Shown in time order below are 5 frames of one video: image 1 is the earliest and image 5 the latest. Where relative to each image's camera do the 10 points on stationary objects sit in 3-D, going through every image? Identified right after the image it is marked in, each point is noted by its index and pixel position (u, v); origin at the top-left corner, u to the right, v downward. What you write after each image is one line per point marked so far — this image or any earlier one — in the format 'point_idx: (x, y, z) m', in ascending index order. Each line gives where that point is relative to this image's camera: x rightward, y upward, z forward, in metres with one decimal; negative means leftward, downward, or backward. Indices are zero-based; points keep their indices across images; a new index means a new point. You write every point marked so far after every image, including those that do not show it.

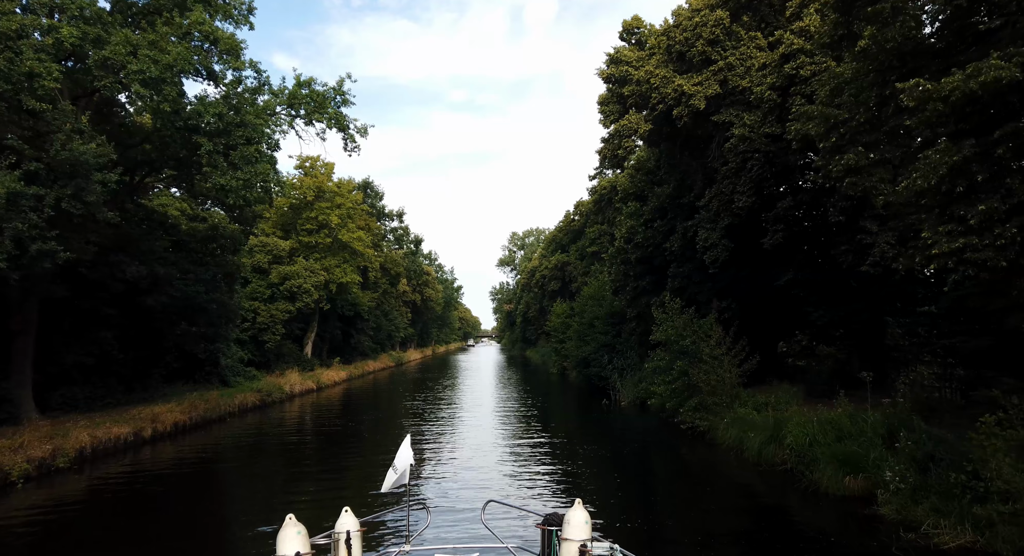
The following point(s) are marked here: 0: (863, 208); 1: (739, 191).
0: (+8.6, +1.7, +16.3) m
1: (+6.0, +2.3, +17.8) m
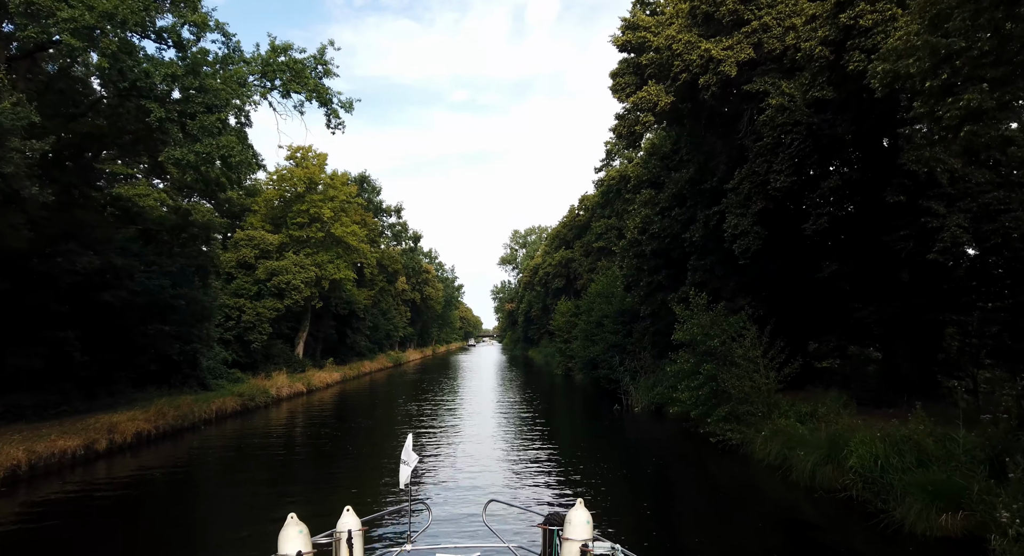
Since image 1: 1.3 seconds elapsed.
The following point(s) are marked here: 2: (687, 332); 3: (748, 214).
0: (+8.7, +1.9, +13.9) m
1: (+6.1, +2.6, +15.4) m
2: (+4.7, -1.4, +17.8) m
3: (+6.0, +1.6, +17.0) m
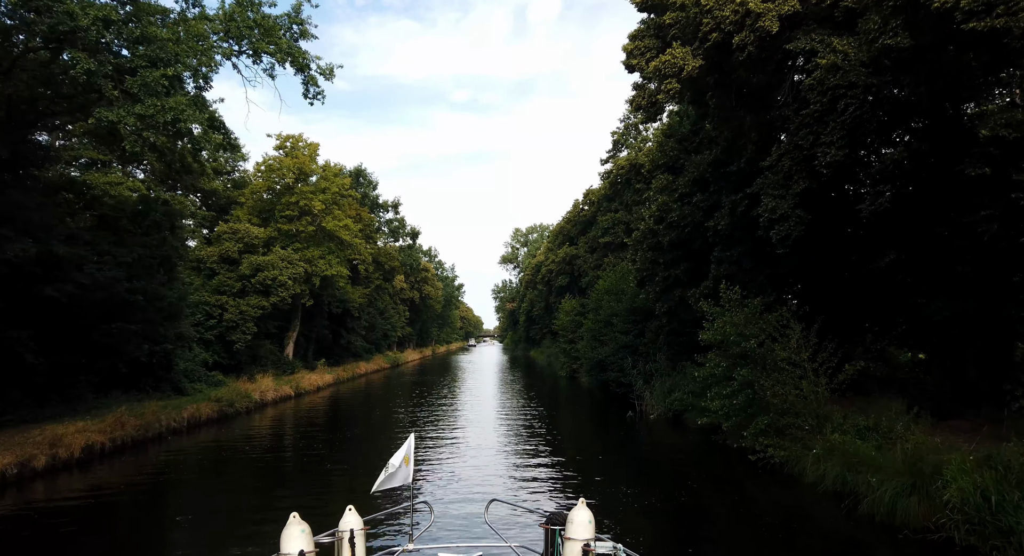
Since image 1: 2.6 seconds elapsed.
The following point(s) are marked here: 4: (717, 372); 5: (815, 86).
0: (+8.8, +2.1, +11.6) m
1: (+6.2, +2.8, +13.1) m
2: (+4.8, -1.2, +15.5) m
3: (+6.1, +1.8, +14.7) m
4: (+4.9, -2.3, +15.8) m
5: (+6.2, +3.9, +13.5) m
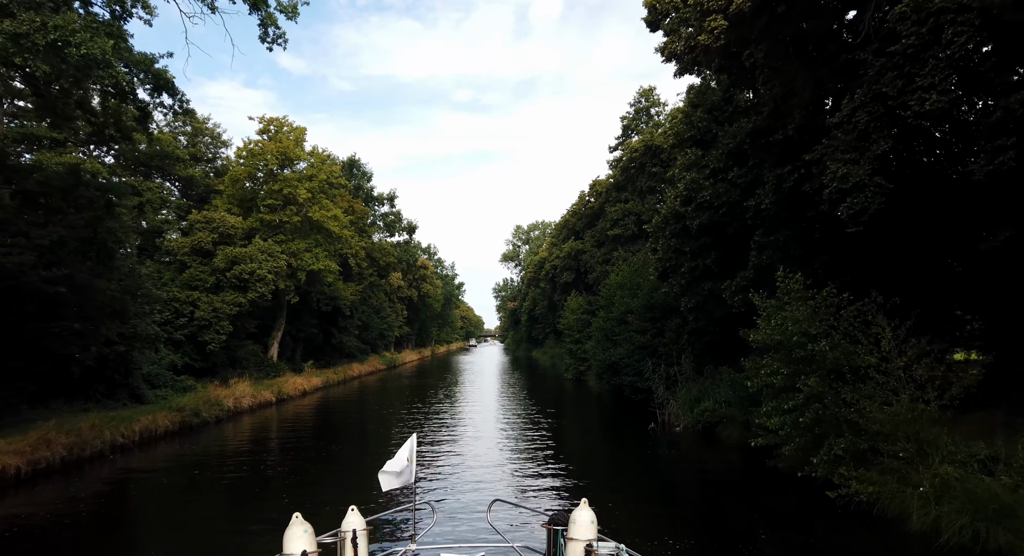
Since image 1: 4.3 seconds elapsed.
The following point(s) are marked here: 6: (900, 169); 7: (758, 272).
0: (+8.9, +2.4, +8.4) m
1: (+6.3, +3.0, +9.9) m
2: (+4.9, -1.0, +12.3) m
3: (+6.2, +2.1, +11.5) m
4: (+5.0, -2.0, +12.7) m
5: (+6.3, +4.2, +10.3) m
6: (+6.9, +1.9, +11.8) m
7: (+6.0, +0.1, +16.2) m
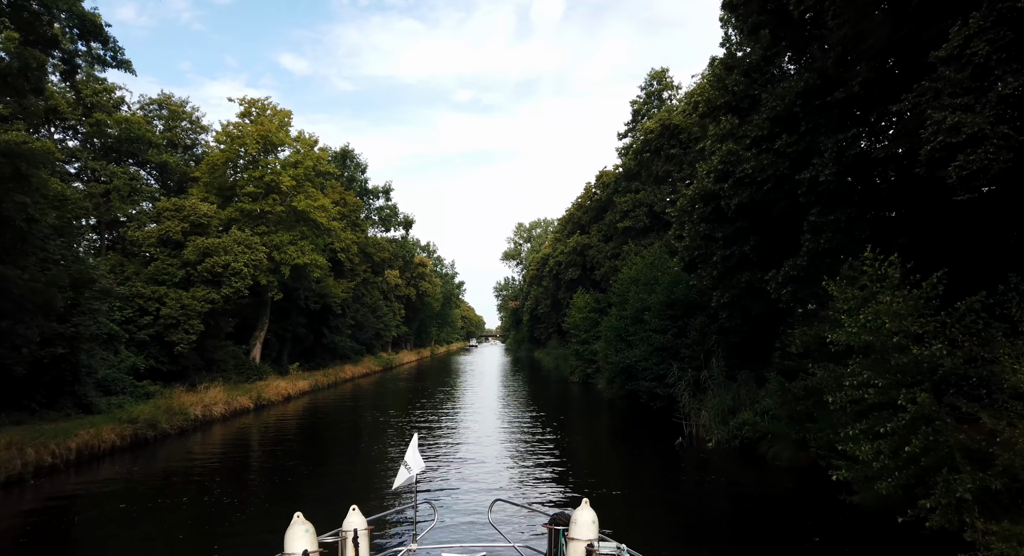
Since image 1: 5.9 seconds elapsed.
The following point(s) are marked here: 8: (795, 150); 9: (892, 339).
0: (+9.0, +2.7, +5.5) m
1: (+6.4, +3.3, +7.0) m
2: (+5.0, -0.7, +9.4) m
3: (+6.3, +2.4, +8.6) m
4: (+5.1, -1.7, +9.7) m
5: (+6.4, +4.4, +7.4) m
6: (+7.0, +2.2, +8.8) m
7: (+6.1, +0.4, +13.3) m
8: (+6.0, +2.7, +14.0) m
9: (+5.2, -0.8, +9.1) m
